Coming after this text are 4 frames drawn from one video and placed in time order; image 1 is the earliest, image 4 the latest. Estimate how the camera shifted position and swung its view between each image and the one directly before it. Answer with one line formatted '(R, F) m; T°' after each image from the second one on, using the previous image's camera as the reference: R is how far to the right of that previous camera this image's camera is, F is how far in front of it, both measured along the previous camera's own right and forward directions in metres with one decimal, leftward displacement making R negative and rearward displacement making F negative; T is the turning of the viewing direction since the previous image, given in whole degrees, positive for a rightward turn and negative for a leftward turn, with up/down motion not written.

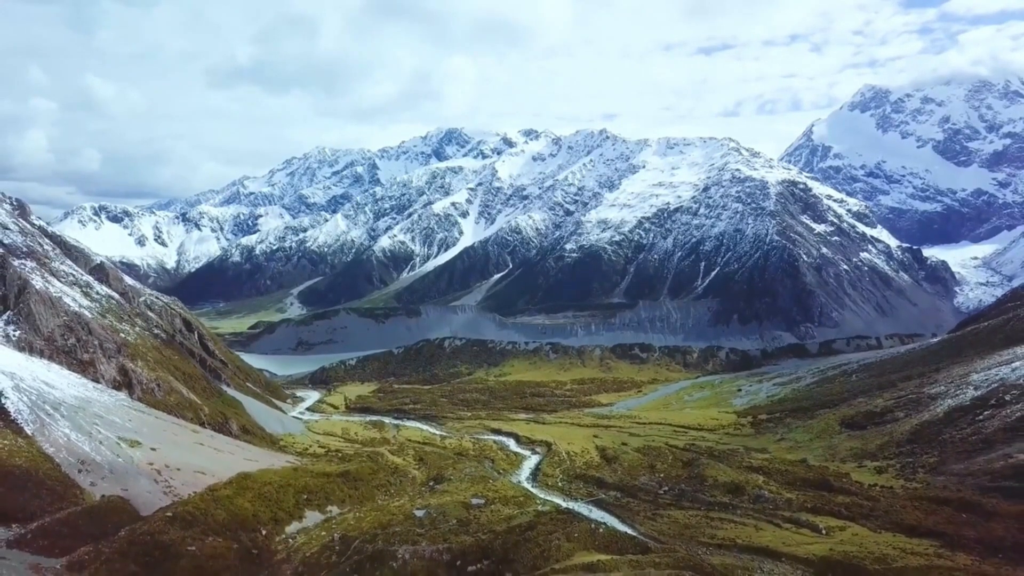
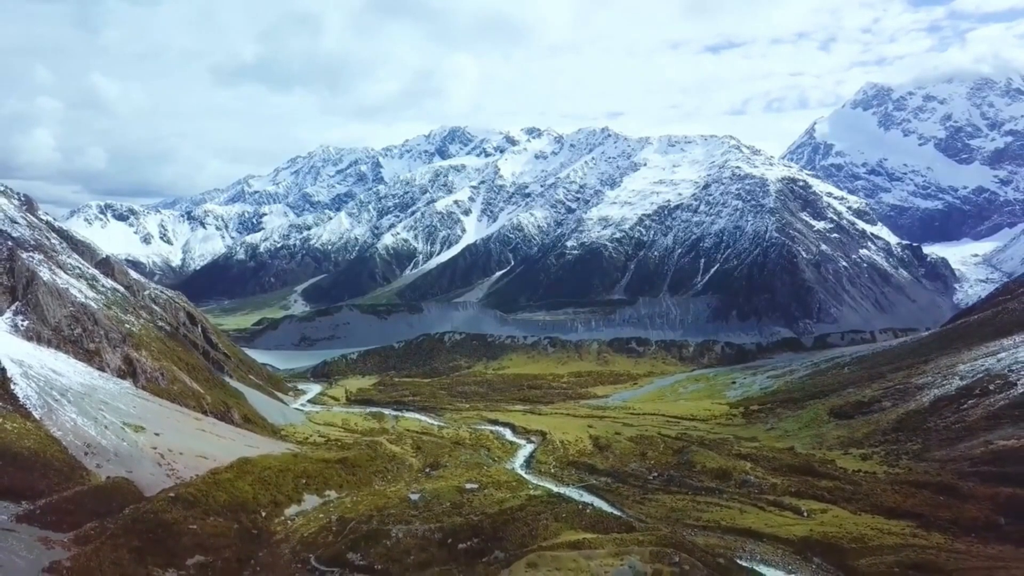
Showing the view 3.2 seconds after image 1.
(+0.9, -1.6) m; 0°
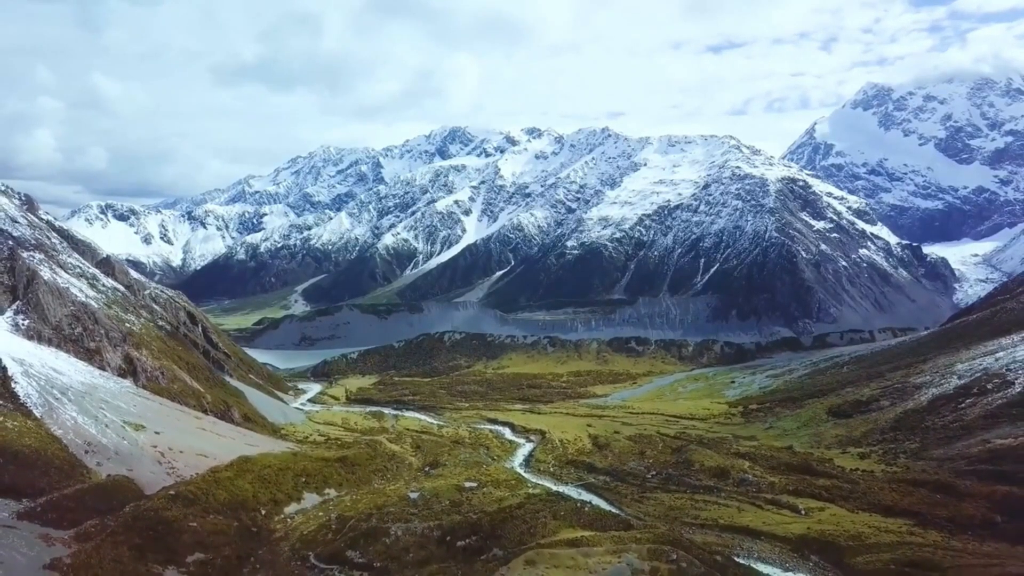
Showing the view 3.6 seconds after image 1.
(+0.1, -0.2) m; 0°
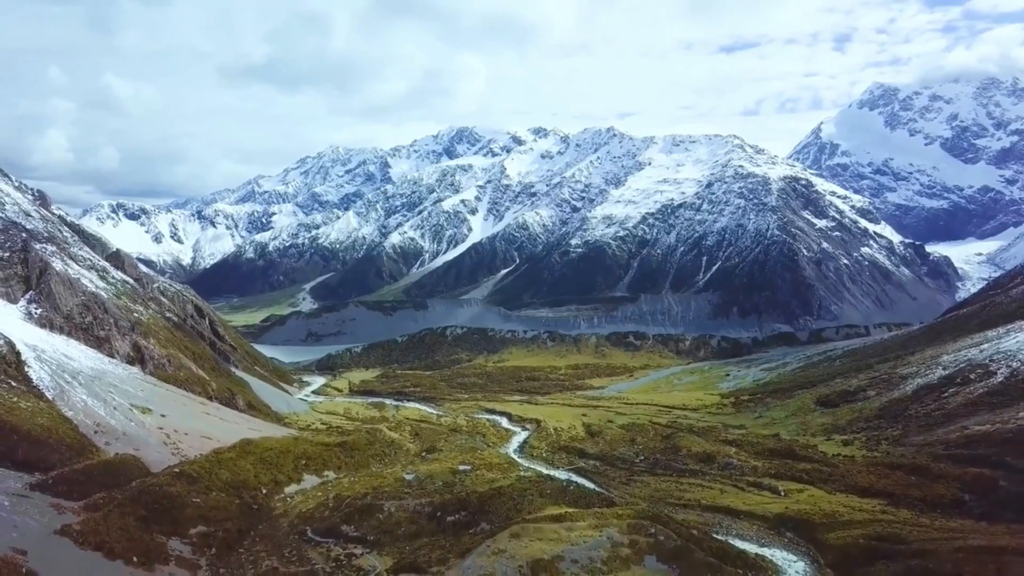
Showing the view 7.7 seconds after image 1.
(+1.3, -2.1) m; -1°
